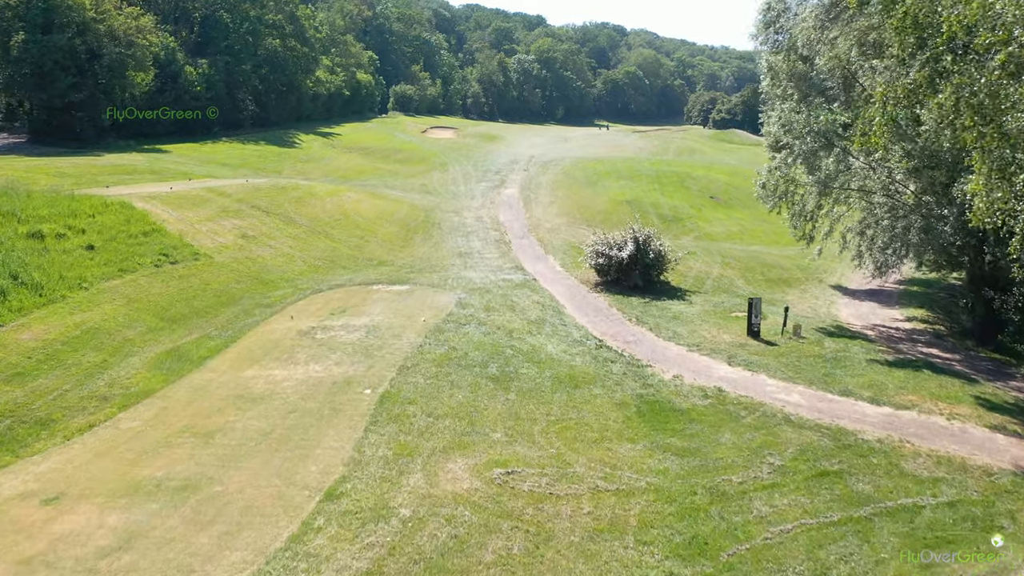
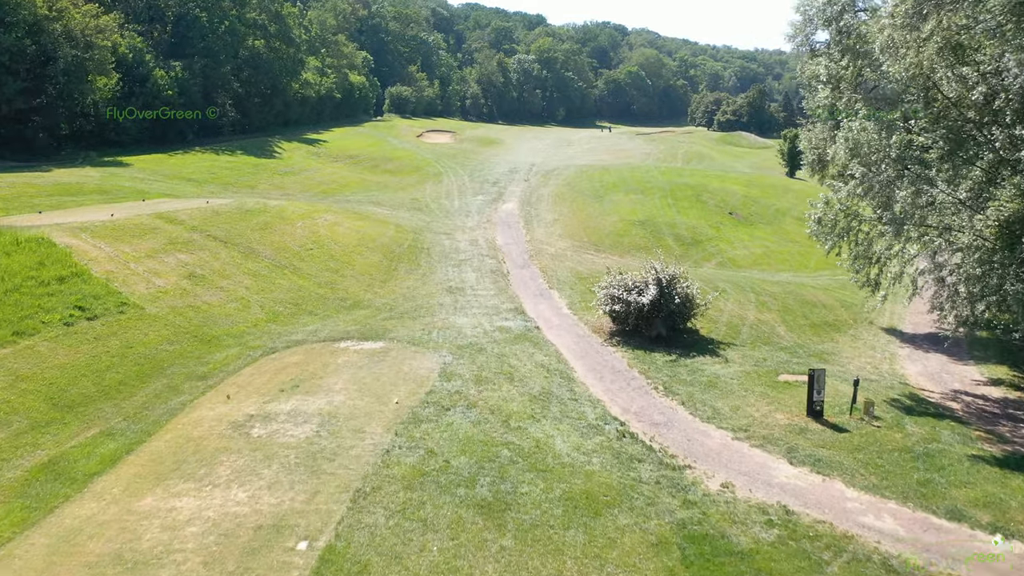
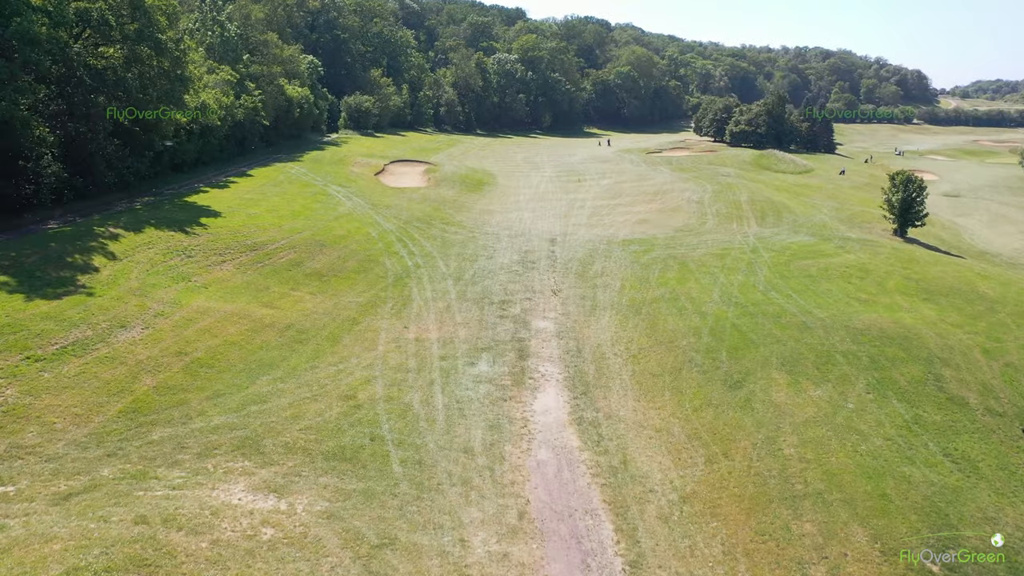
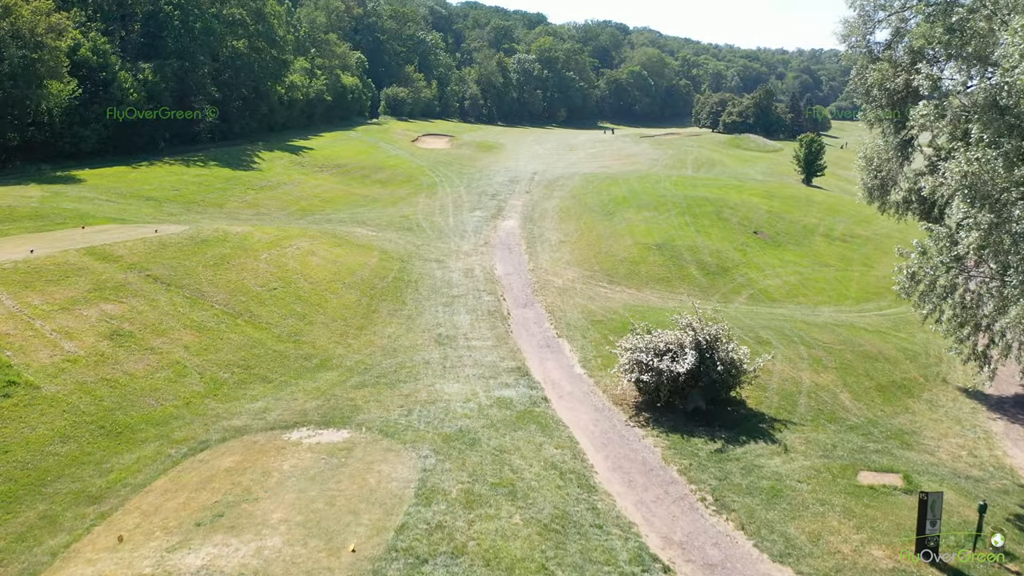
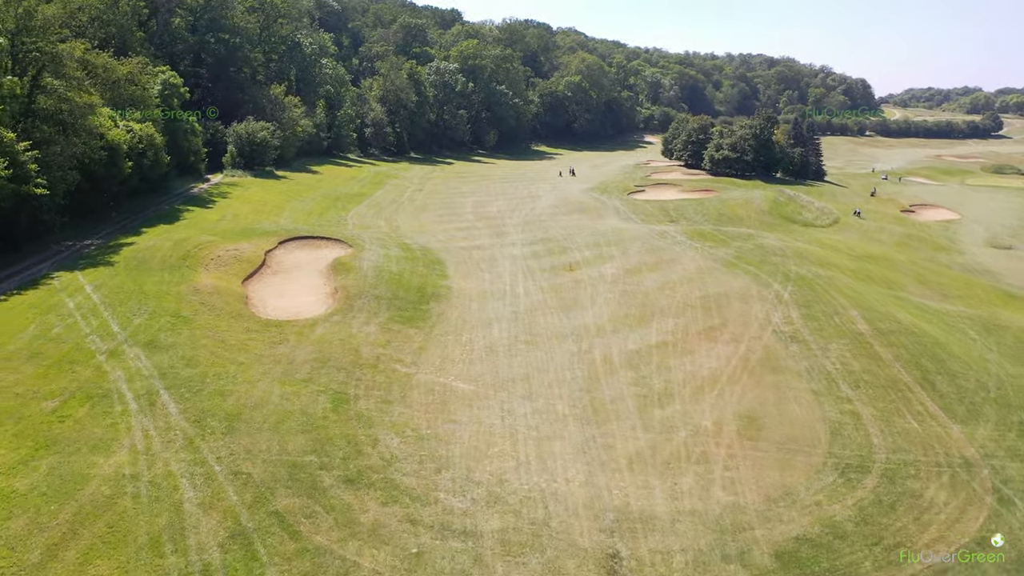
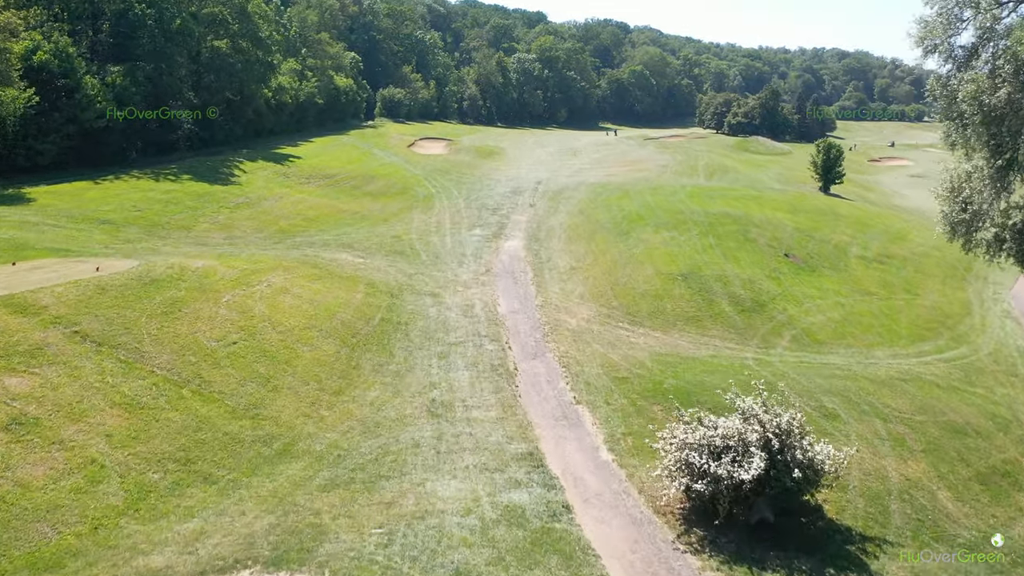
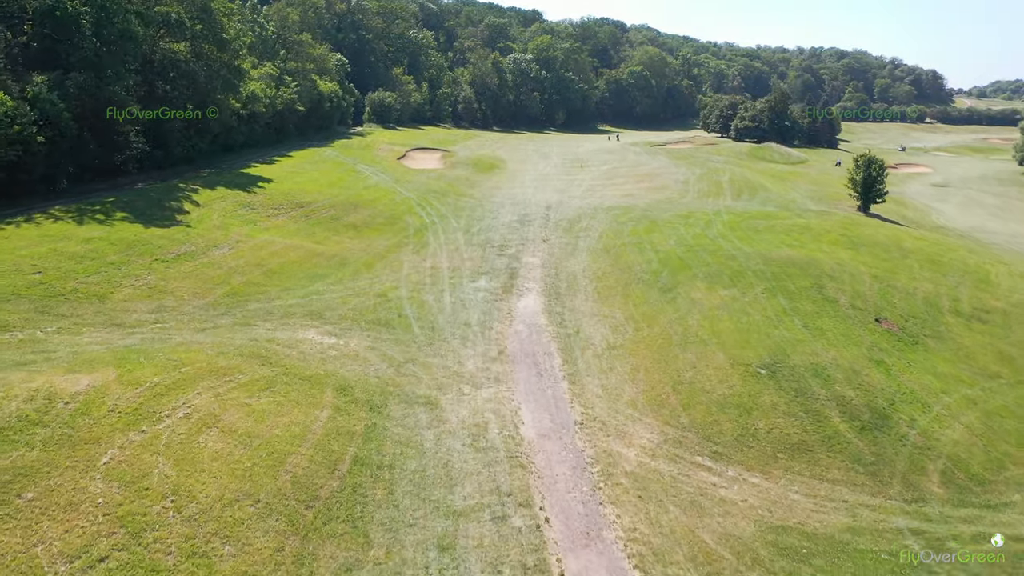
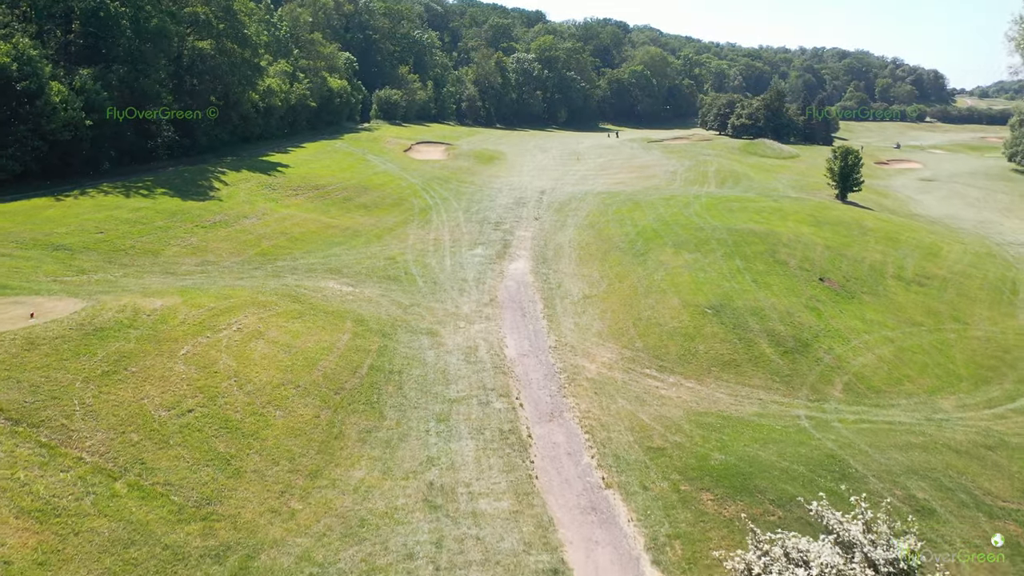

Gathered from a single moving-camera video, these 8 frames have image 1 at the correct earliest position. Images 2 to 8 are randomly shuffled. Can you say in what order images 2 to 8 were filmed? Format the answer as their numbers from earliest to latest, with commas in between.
2, 4, 6, 8, 7, 3, 5
